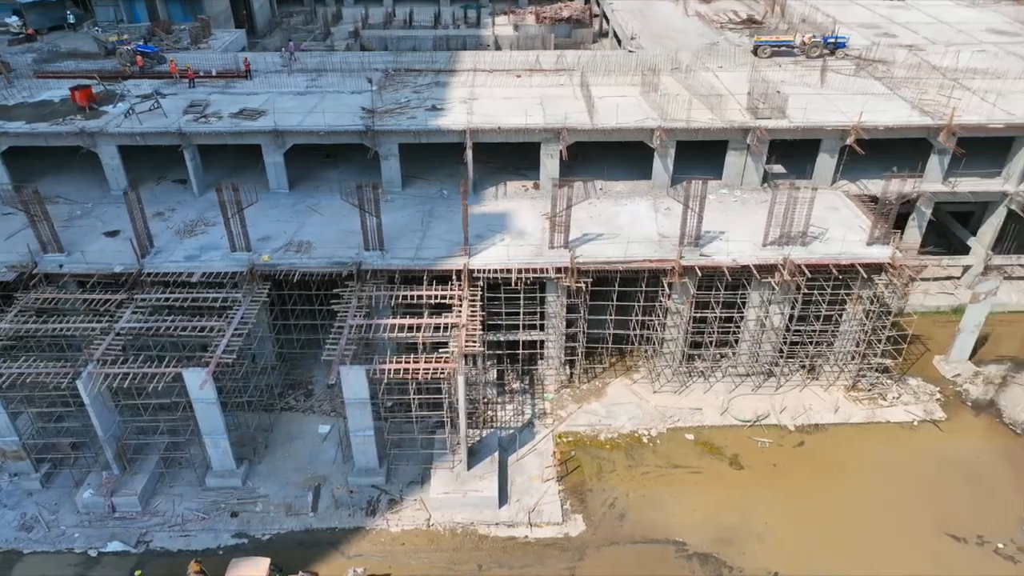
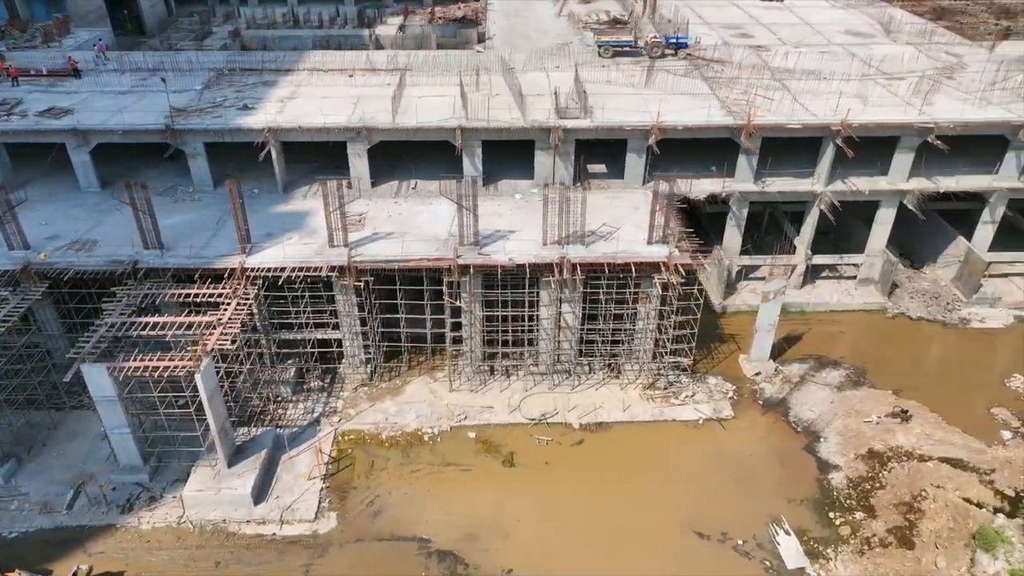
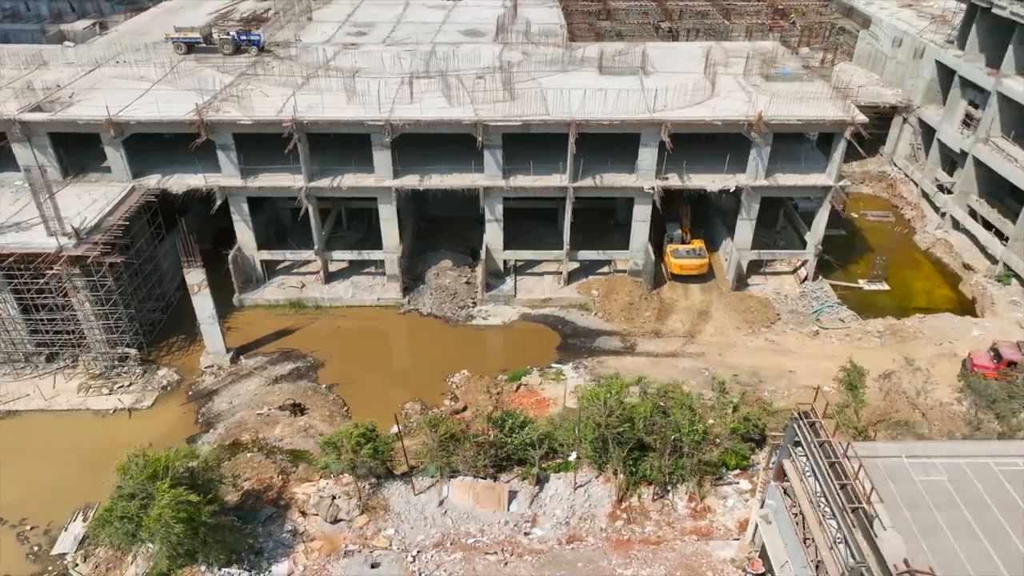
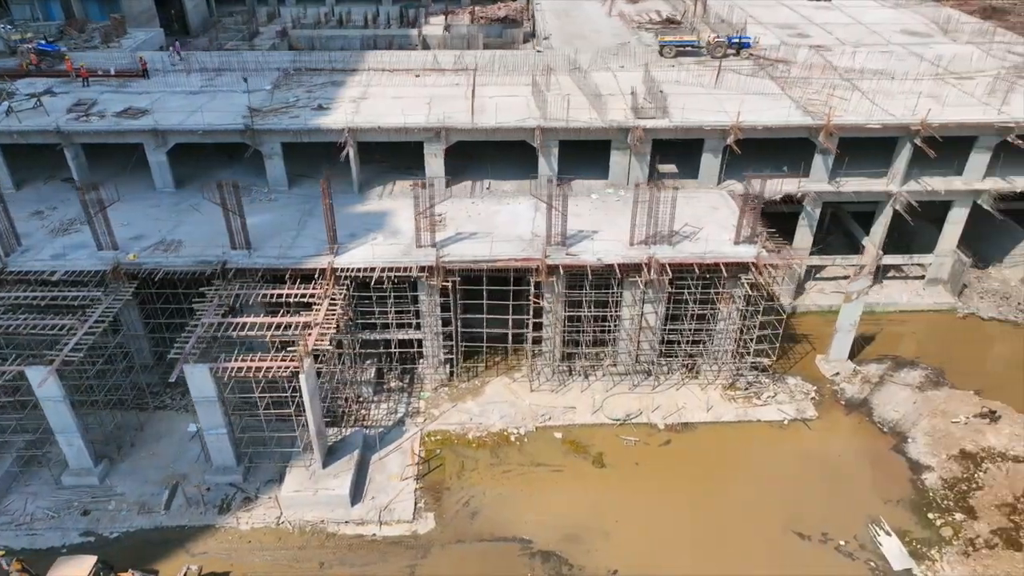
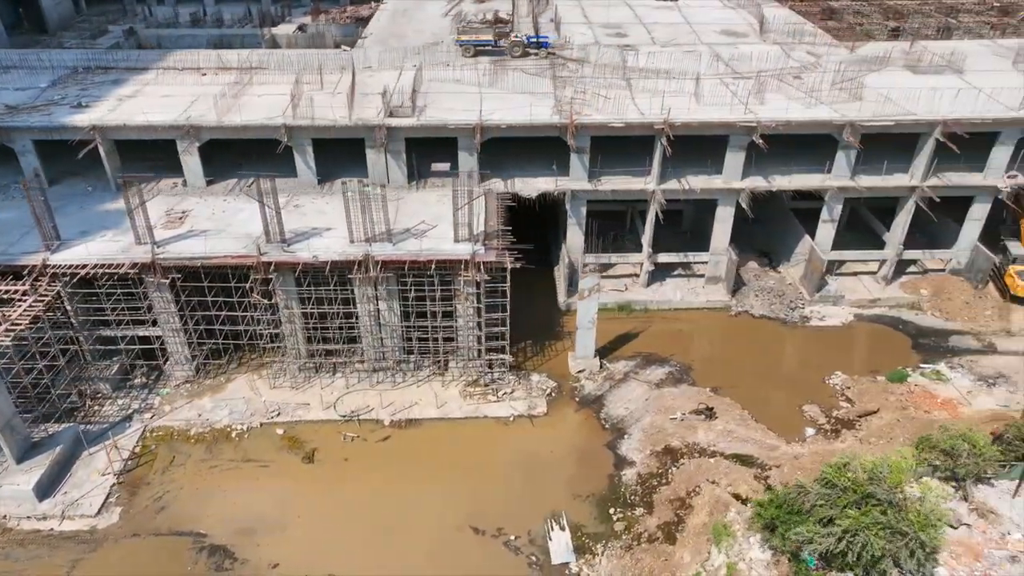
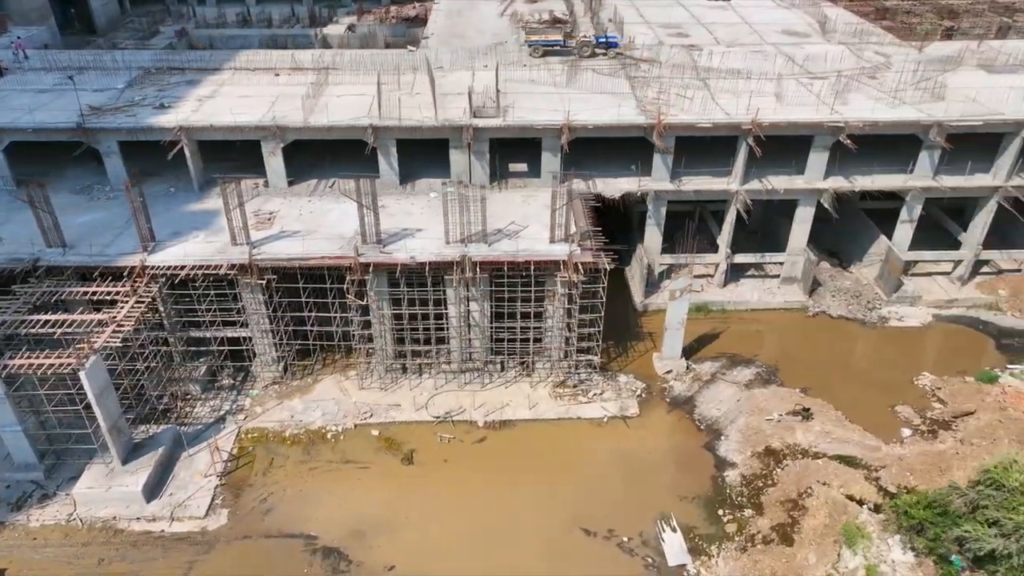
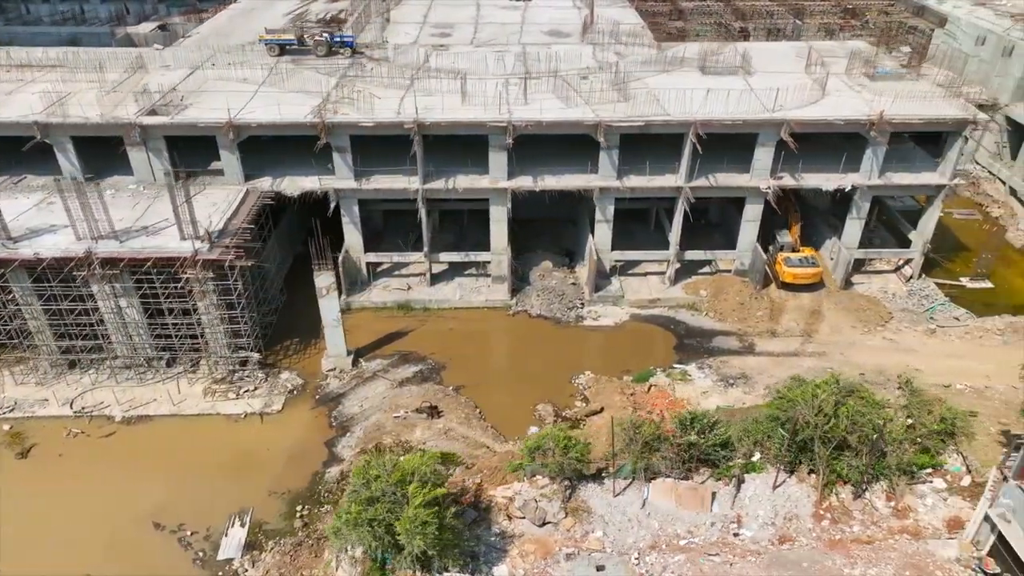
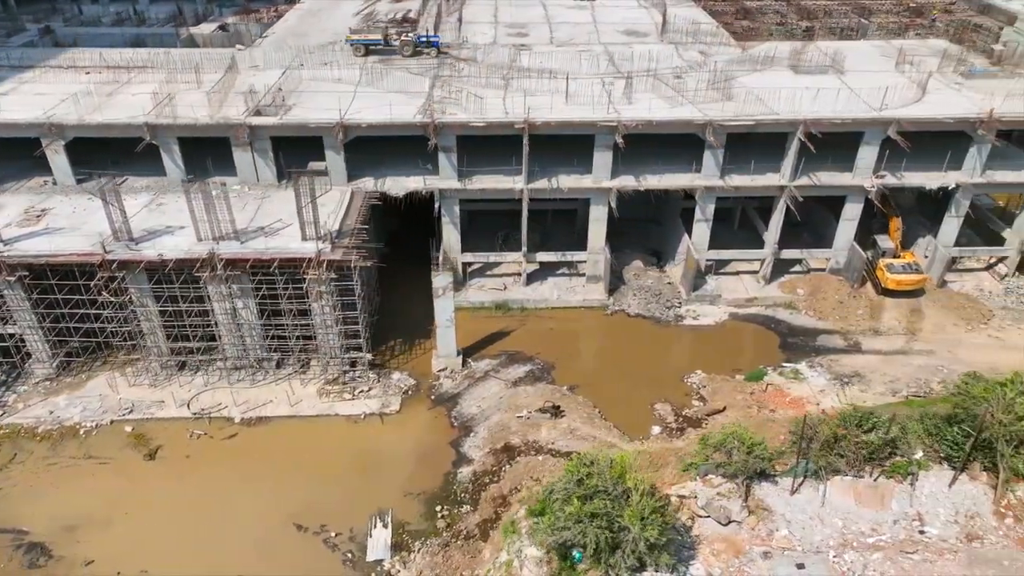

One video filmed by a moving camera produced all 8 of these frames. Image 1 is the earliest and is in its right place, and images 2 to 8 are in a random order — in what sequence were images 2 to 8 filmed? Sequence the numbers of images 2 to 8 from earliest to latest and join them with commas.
4, 2, 6, 5, 8, 7, 3
